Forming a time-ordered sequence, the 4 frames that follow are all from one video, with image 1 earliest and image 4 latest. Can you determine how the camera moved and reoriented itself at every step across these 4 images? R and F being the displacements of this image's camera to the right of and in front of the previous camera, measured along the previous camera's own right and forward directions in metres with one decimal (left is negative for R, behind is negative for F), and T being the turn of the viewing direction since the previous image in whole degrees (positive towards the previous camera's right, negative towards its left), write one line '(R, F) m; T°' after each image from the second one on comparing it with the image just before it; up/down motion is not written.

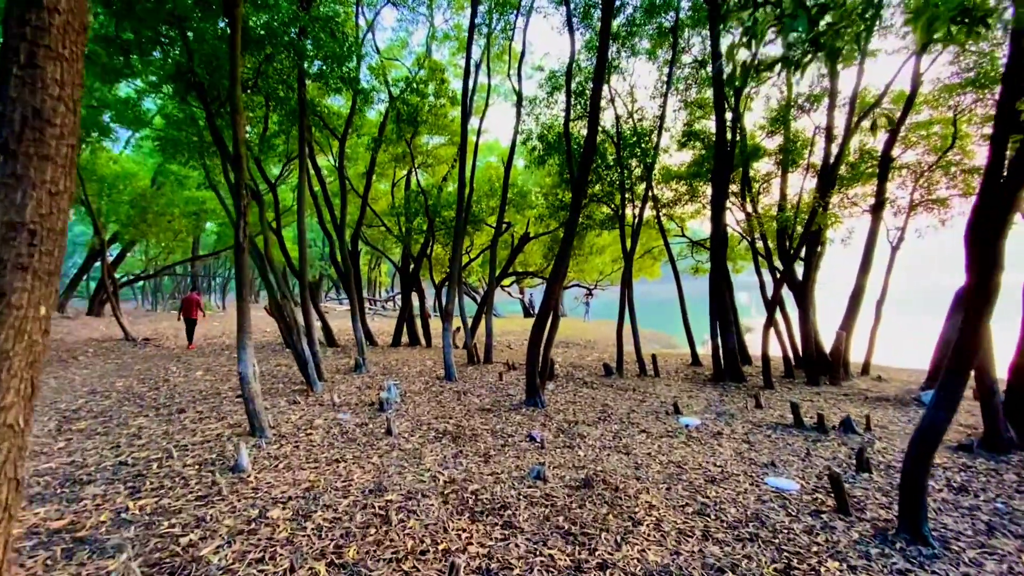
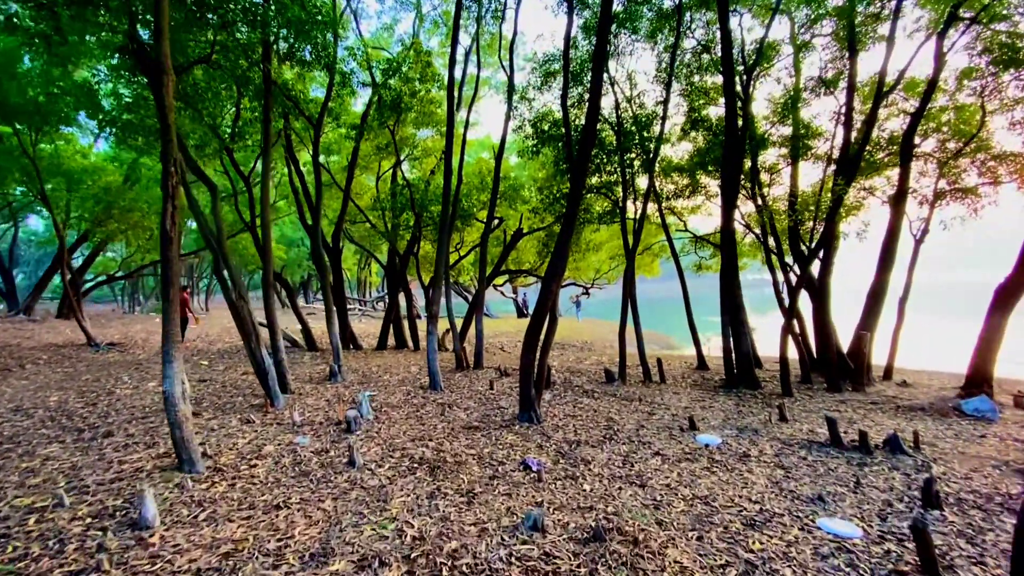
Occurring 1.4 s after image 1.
(0.0, +0.8) m; +1°
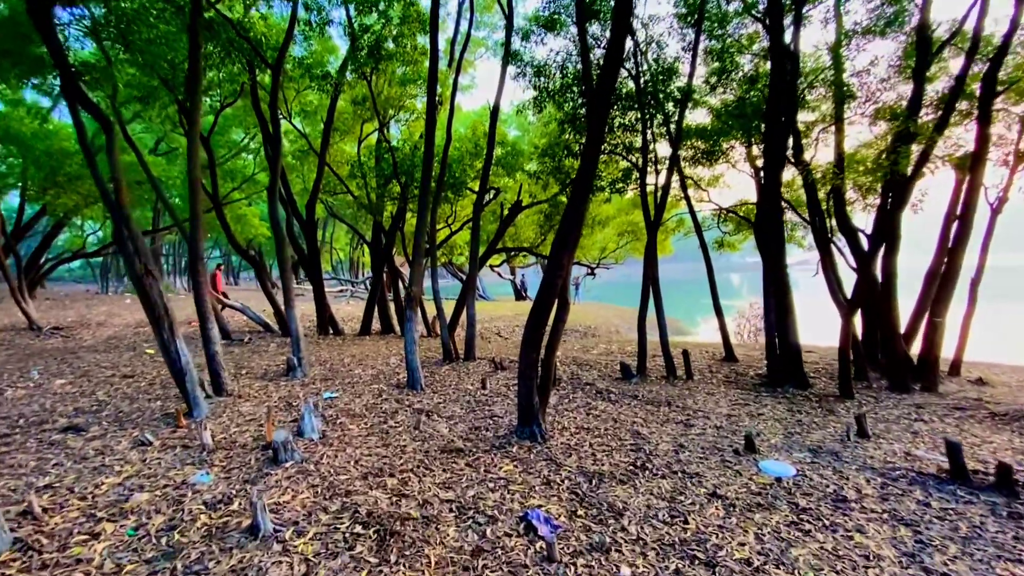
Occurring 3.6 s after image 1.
(0.0, +1.4) m; 0°
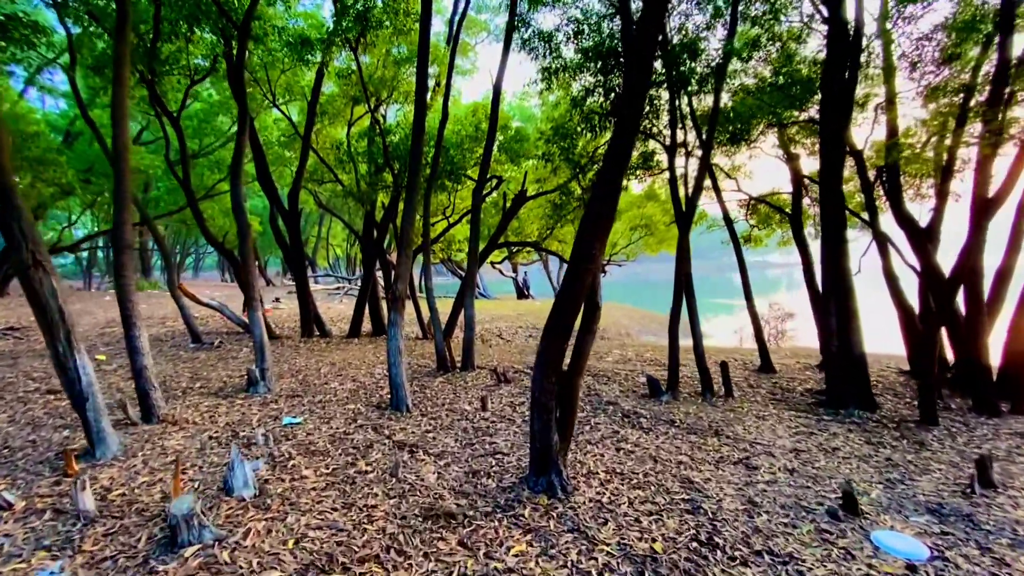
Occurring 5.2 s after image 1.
(-0.1, +1.1) m; 0°
